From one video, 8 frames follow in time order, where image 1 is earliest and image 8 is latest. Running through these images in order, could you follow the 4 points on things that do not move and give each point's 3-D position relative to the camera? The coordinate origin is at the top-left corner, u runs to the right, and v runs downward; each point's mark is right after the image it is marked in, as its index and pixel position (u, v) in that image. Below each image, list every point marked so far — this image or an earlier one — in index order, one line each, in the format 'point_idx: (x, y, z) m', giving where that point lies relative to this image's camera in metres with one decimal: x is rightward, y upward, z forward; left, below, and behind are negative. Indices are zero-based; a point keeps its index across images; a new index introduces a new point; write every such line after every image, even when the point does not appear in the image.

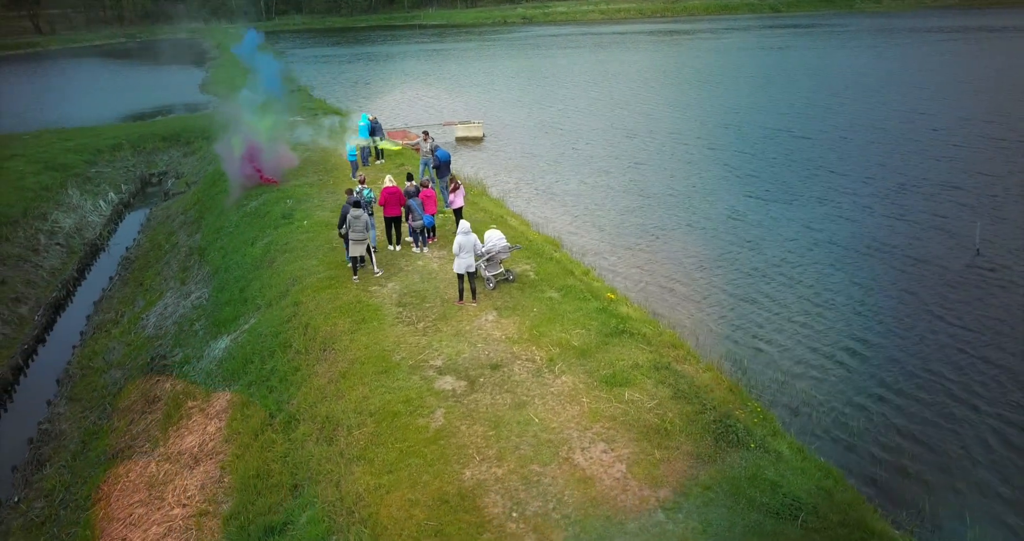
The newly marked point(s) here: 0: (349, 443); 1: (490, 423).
0: (-3.0, -3.2, +14.0) m
1: (-0.4, -2.8, +13.9) m
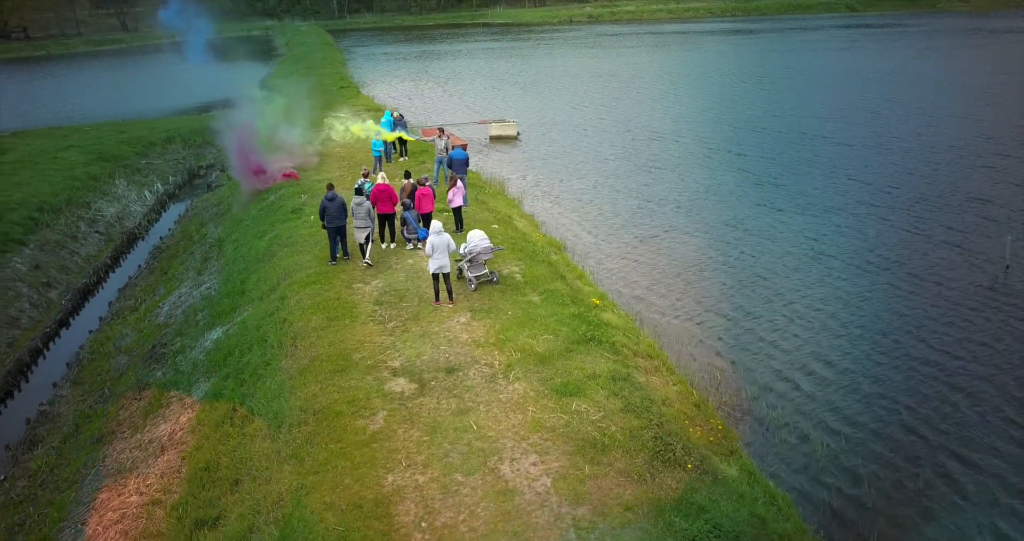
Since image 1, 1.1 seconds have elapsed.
0: (-4.1, -3.1, +13.9) m
1: (-1.5, -2.8, +13.6) m
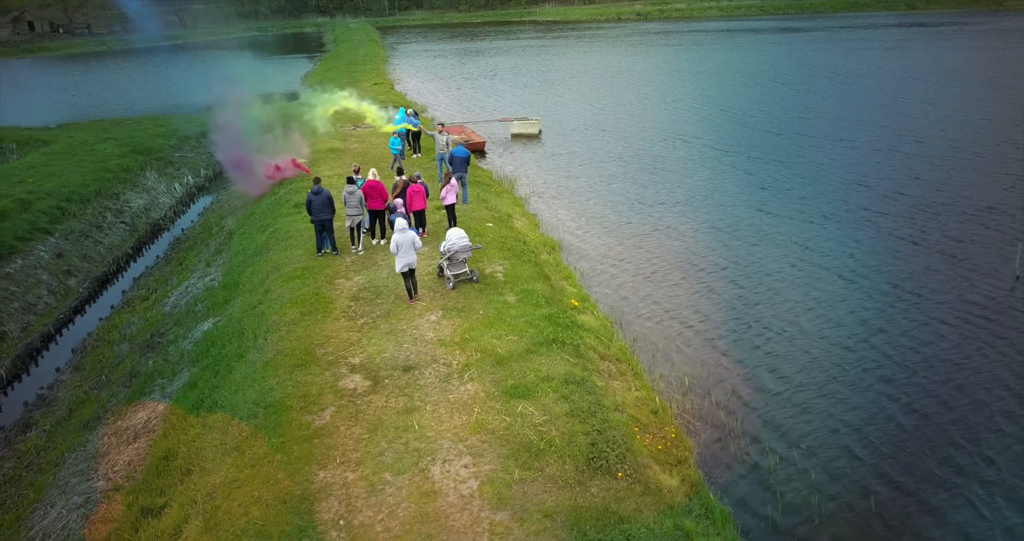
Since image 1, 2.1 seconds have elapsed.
0: (-5.2, -3.0, +14.1) m
1: (-2.5, -2.8, +13.6) m
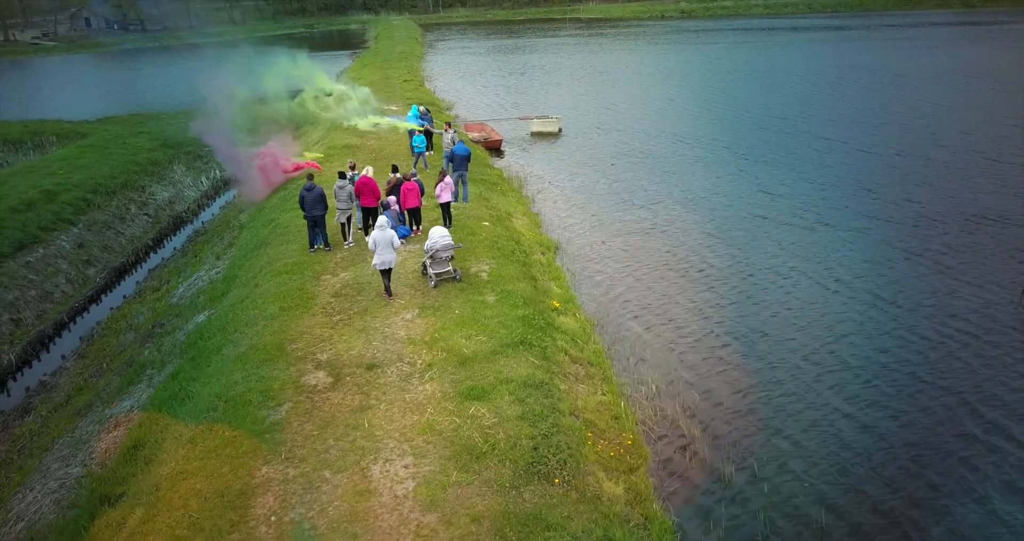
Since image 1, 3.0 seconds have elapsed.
0: (-6.0, -2.9, +14.3) m
1: (-3.4, -2.8, +13.6) m
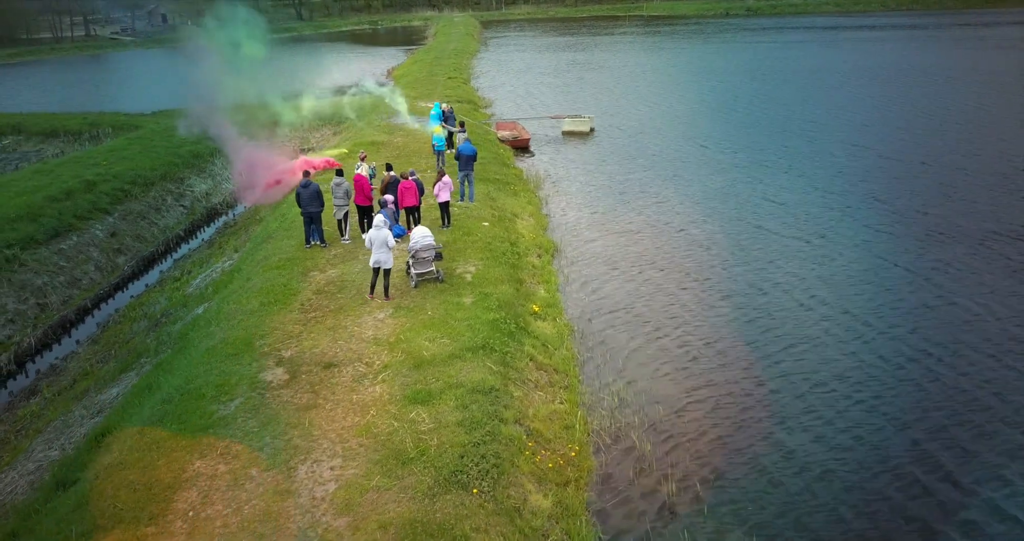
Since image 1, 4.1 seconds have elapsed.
0: (-7.0, -2.8, +14.6) m
1: (-4.5, -2.7, +13.8) m
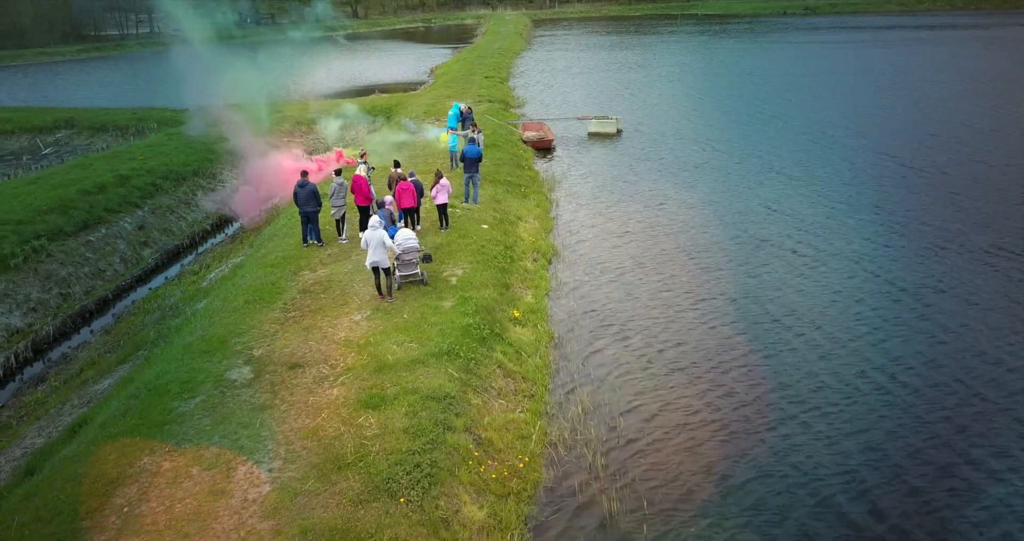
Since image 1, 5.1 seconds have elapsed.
0: (-7.9, -2.8, +15.0) m
1: (-5.4, -2.7, +14.0) m
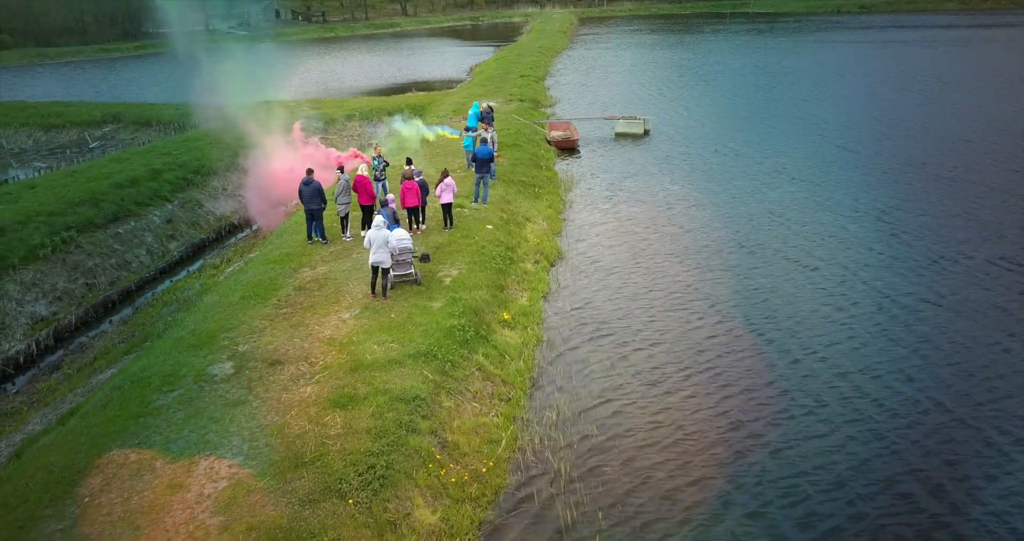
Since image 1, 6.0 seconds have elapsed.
0: (-8.4, -2.6, +15.4) m
1: (-6.0, -2.7, +14.2) m
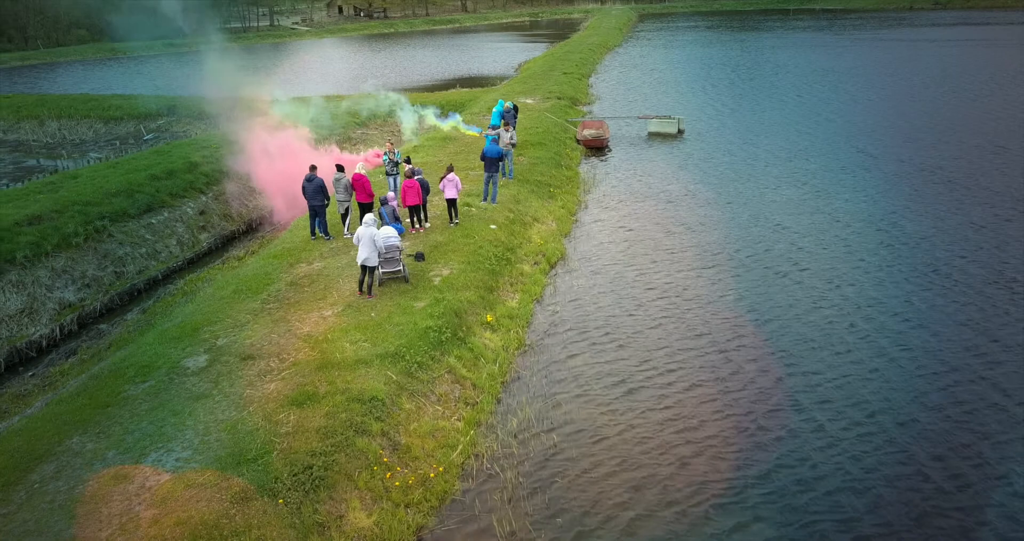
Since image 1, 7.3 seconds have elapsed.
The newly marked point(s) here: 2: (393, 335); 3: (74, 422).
0: (-9.1, -2.5, +15.8) m
1: (-6.8, -2.6, +14.5) m
2: (-2.6, -1.5, +17.0) m
3: (-8.2, -2.8, +14.1) m
